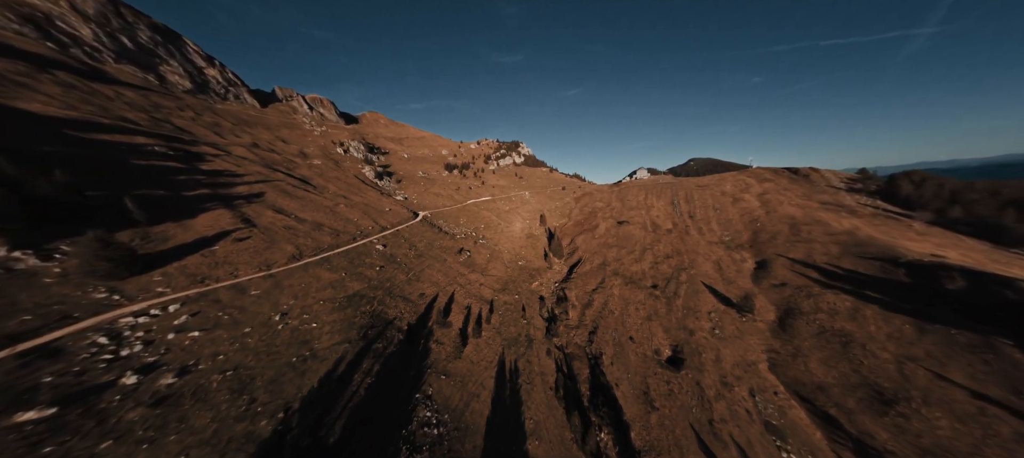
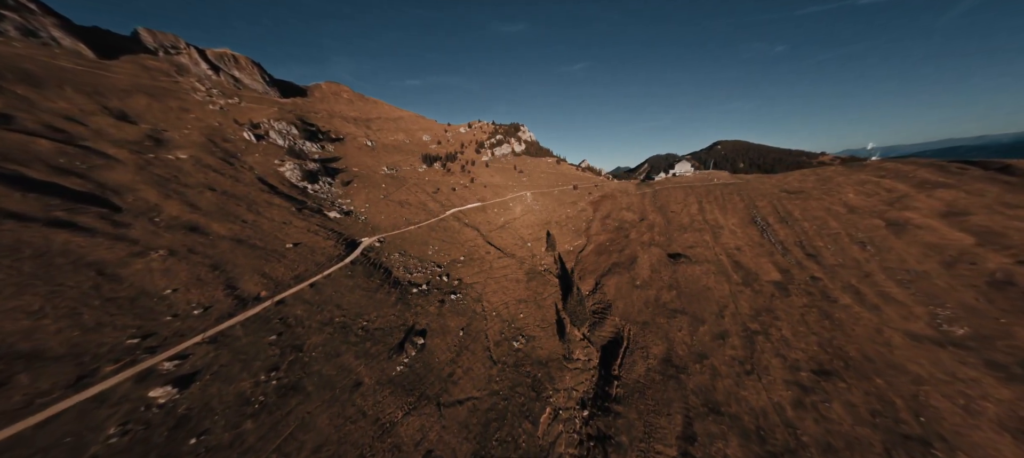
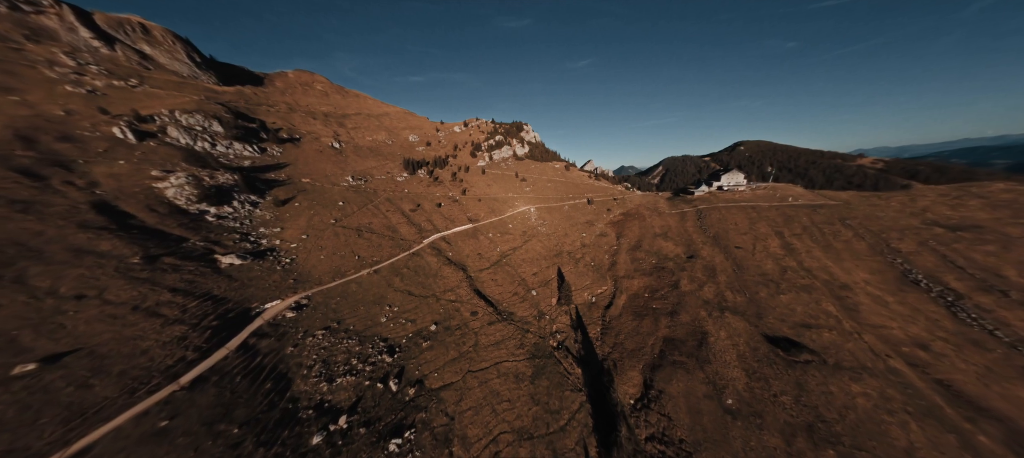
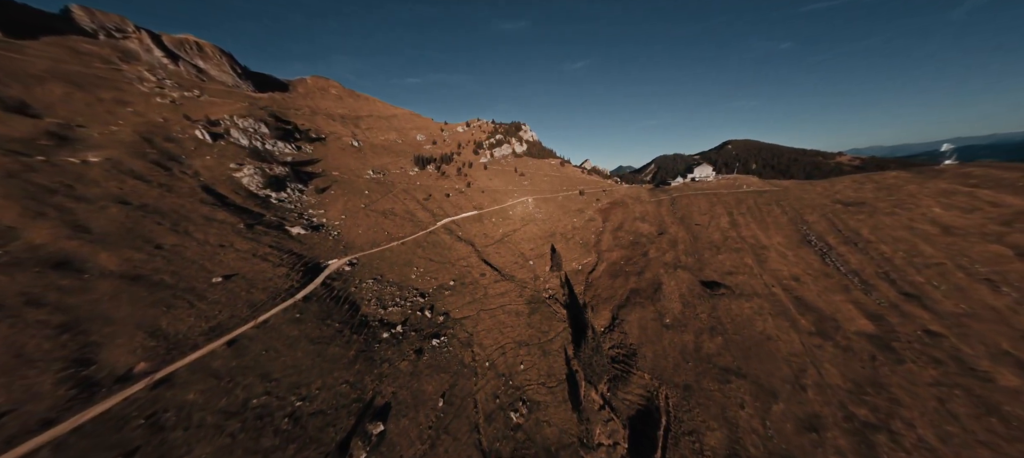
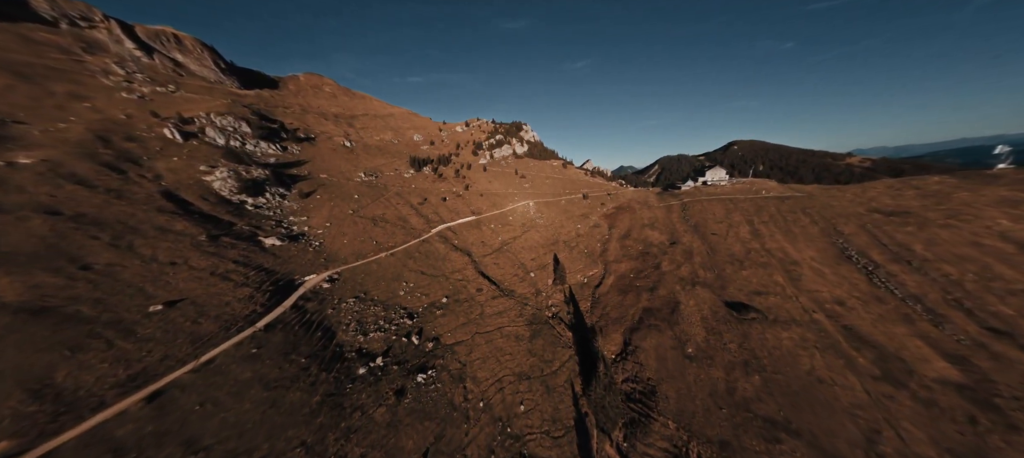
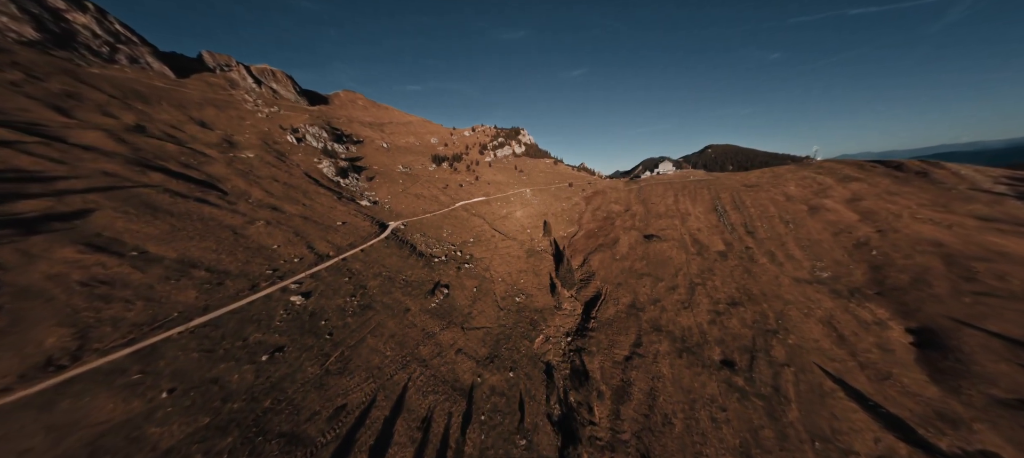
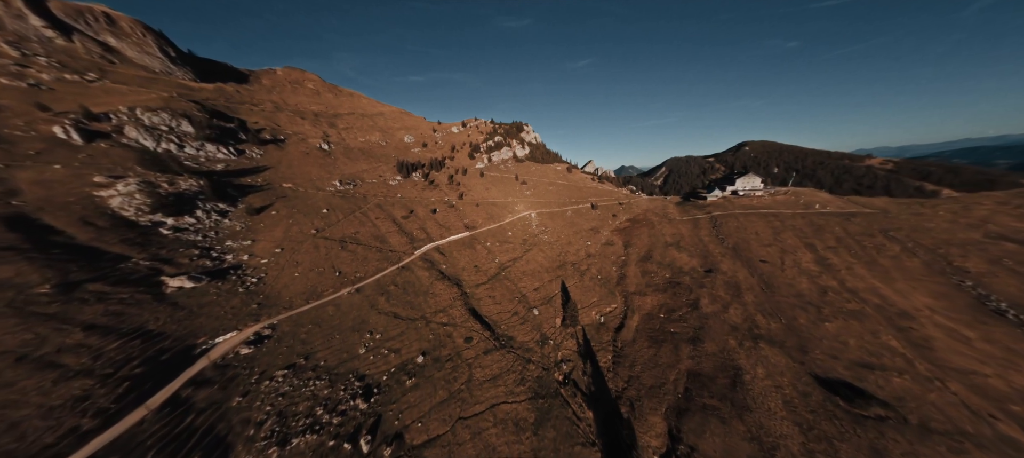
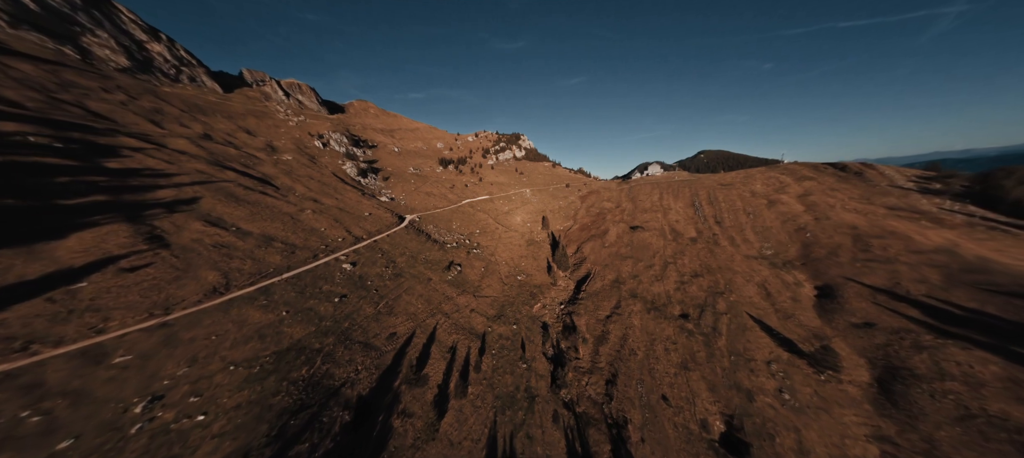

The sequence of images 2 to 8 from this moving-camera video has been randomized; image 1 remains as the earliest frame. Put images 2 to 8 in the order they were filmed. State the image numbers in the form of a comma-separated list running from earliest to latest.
8, 6, 2, 4, 5, 3, 7
